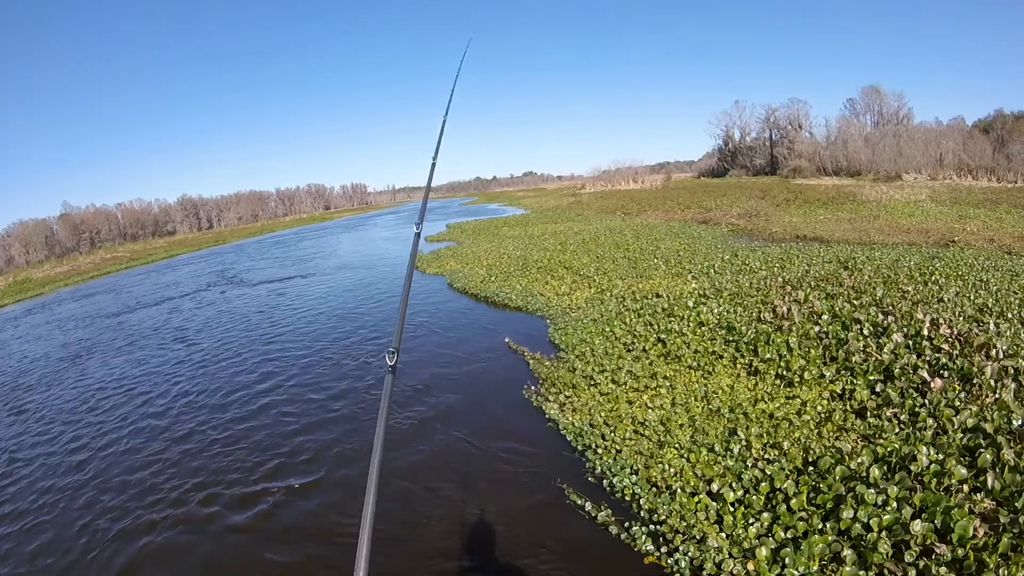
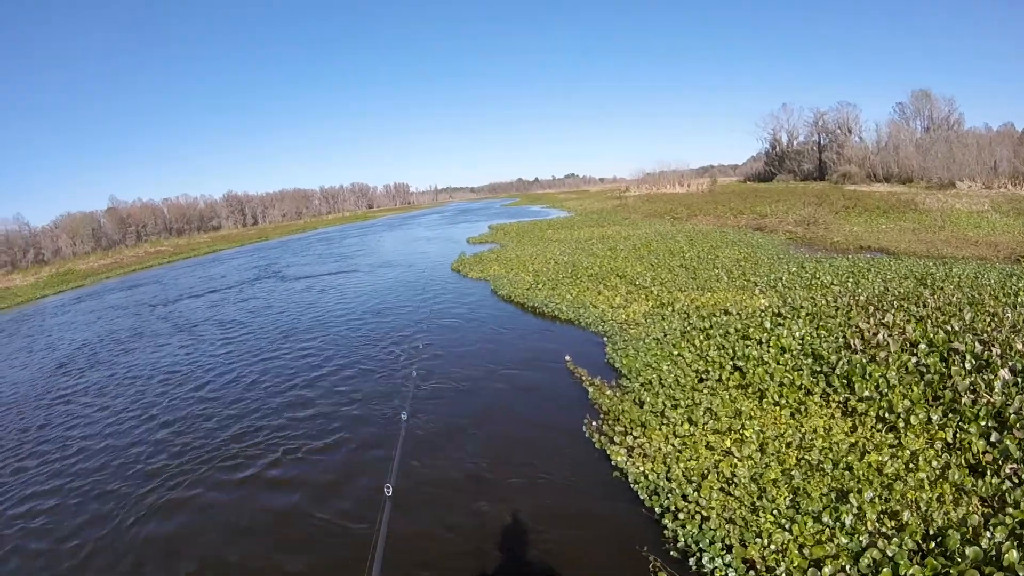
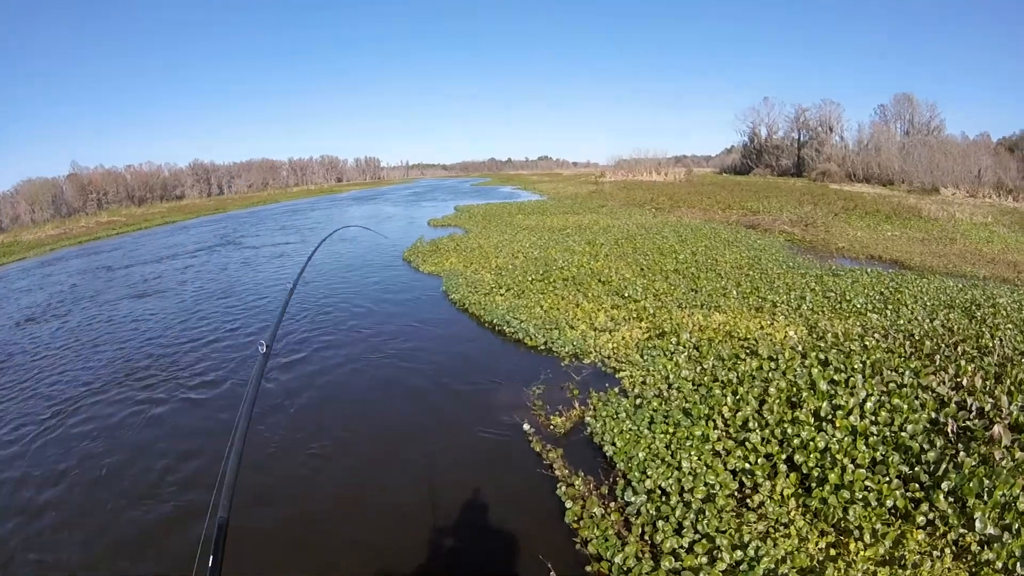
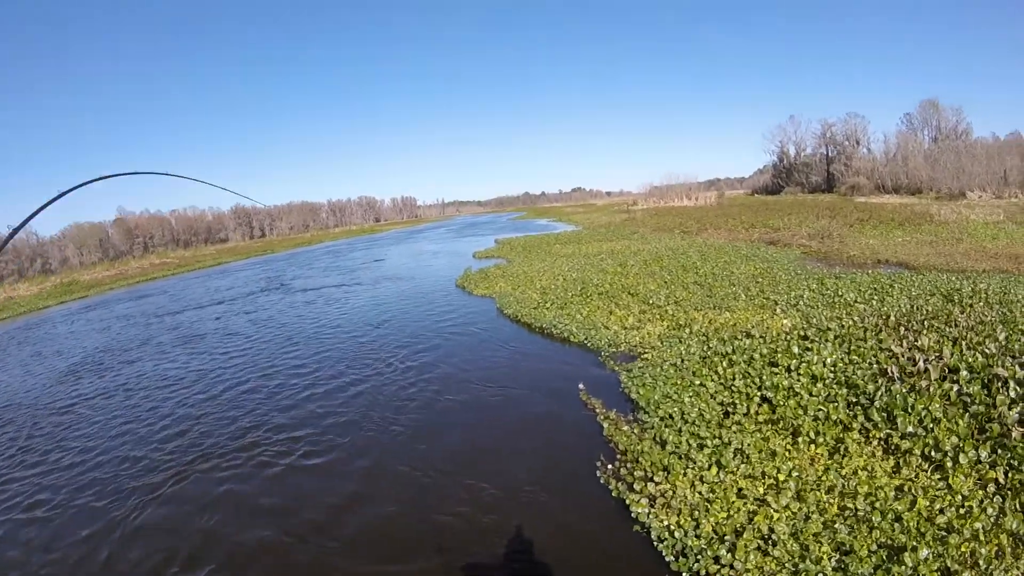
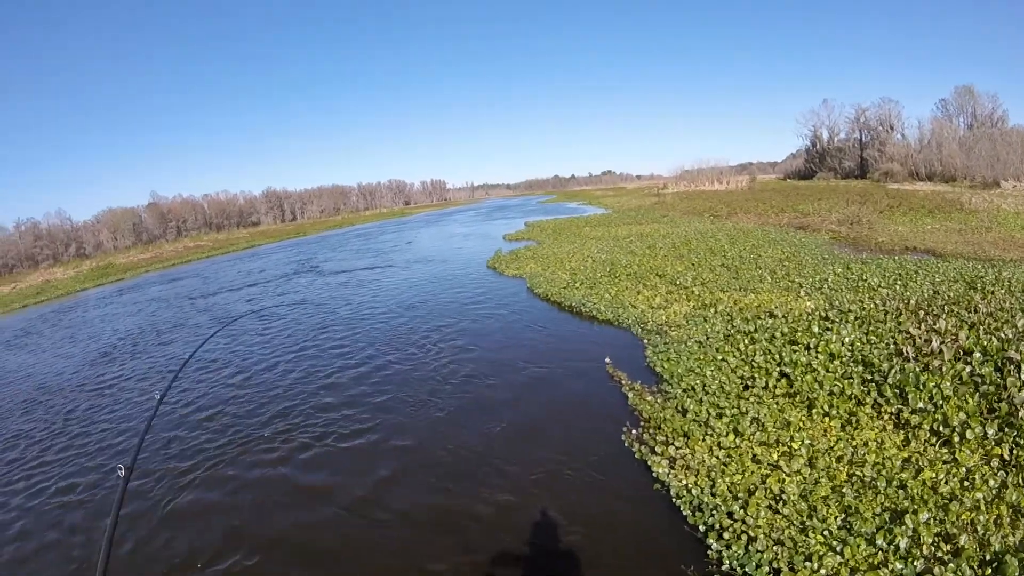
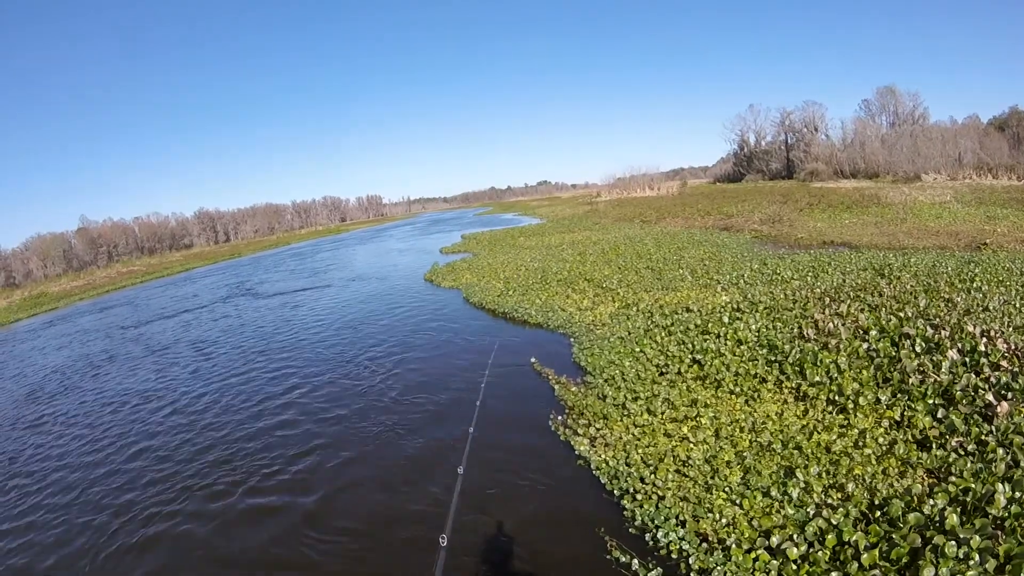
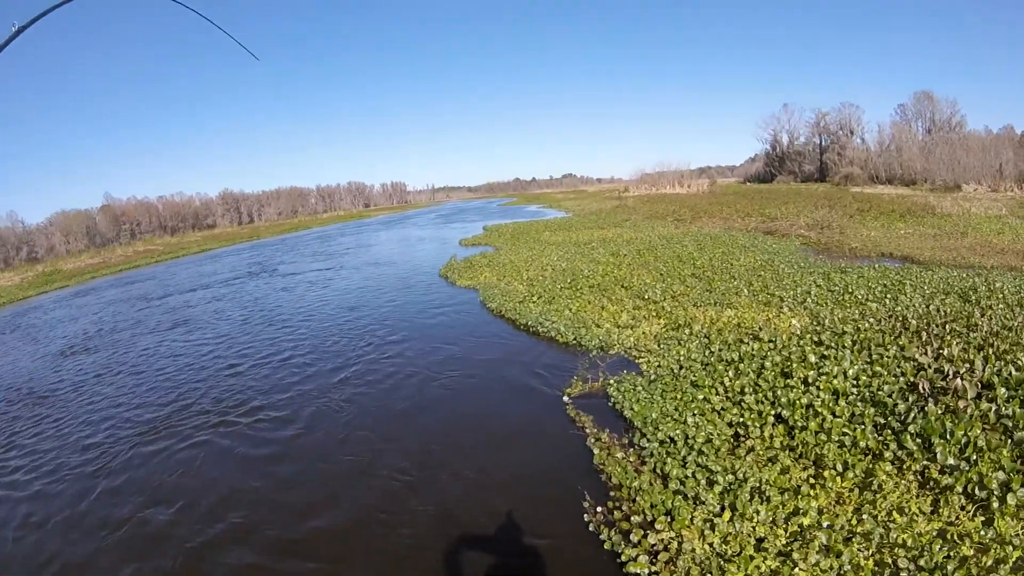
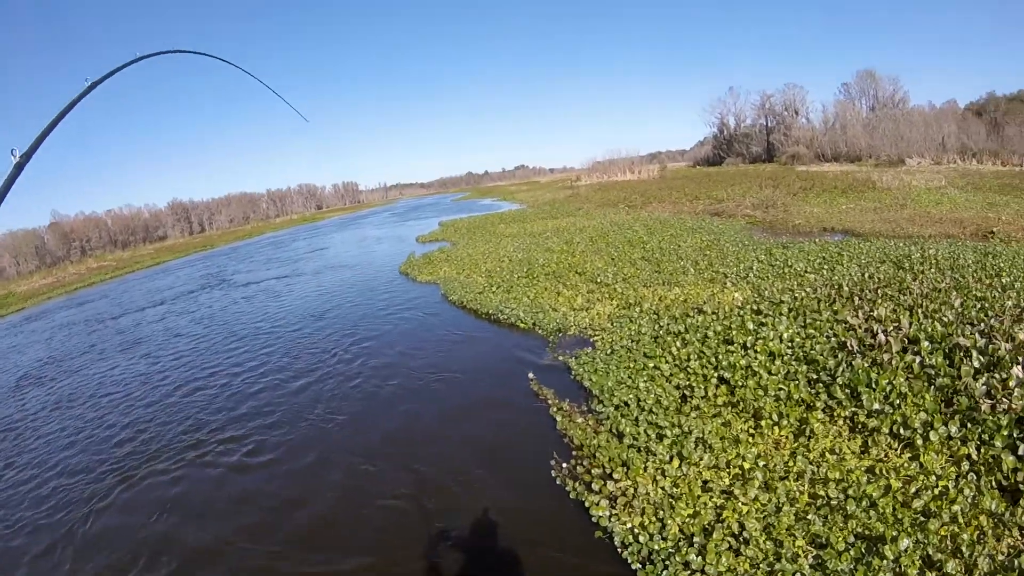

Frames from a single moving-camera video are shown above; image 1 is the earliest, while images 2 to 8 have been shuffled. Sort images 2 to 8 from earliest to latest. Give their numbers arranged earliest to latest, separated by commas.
6, 2, 5, 4, 8, 7, 3
